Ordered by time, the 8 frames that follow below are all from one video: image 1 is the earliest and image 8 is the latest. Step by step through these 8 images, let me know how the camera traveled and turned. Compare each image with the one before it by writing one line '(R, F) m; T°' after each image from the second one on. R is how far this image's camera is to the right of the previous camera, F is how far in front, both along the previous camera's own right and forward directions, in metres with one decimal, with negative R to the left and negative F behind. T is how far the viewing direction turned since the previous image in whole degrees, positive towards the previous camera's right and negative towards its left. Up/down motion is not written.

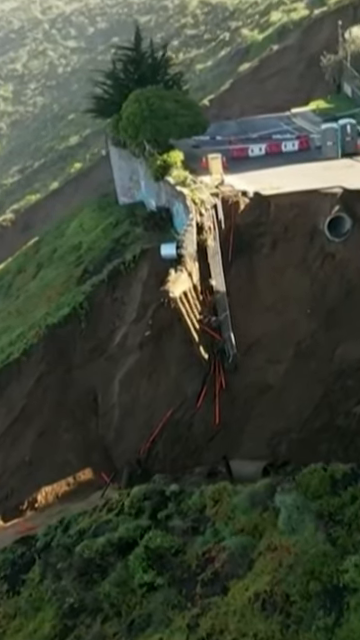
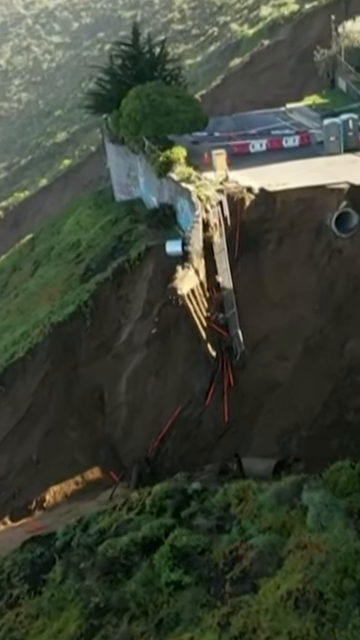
(-0.2, 0.0) m; 0°
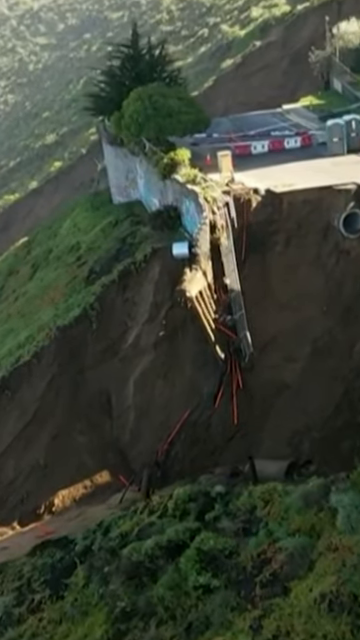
(-0.2, 0.0) m; 0°
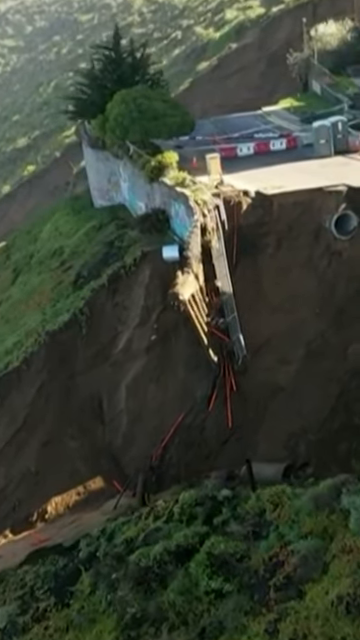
(-0.2, 0.0) m; +1°
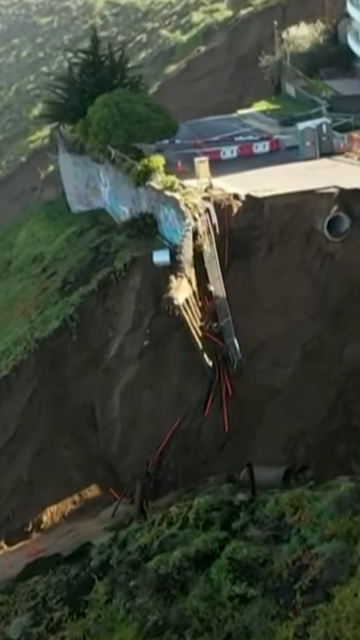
(-0.3, 0.0) m; +2°
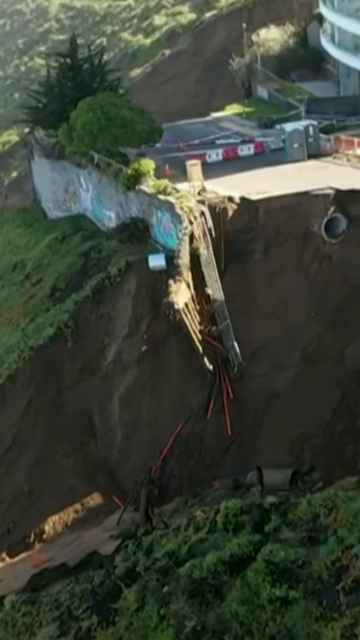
(-0.5, 0.0) m; +2°
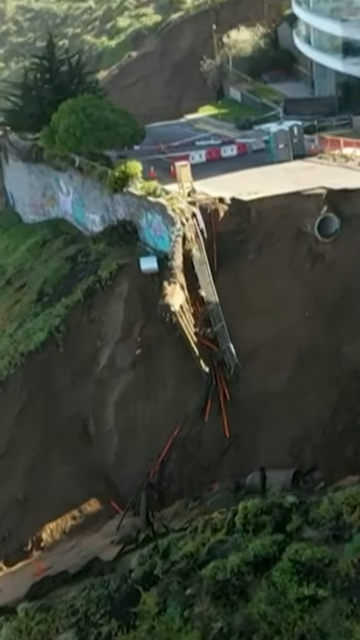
(-0.4, 0.0) m; +2°
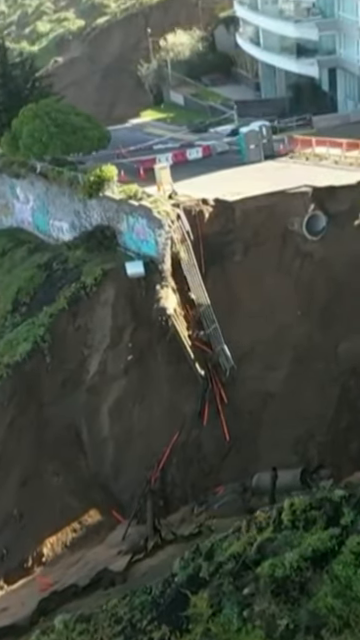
(-0.9, 0.0) m; +4°
